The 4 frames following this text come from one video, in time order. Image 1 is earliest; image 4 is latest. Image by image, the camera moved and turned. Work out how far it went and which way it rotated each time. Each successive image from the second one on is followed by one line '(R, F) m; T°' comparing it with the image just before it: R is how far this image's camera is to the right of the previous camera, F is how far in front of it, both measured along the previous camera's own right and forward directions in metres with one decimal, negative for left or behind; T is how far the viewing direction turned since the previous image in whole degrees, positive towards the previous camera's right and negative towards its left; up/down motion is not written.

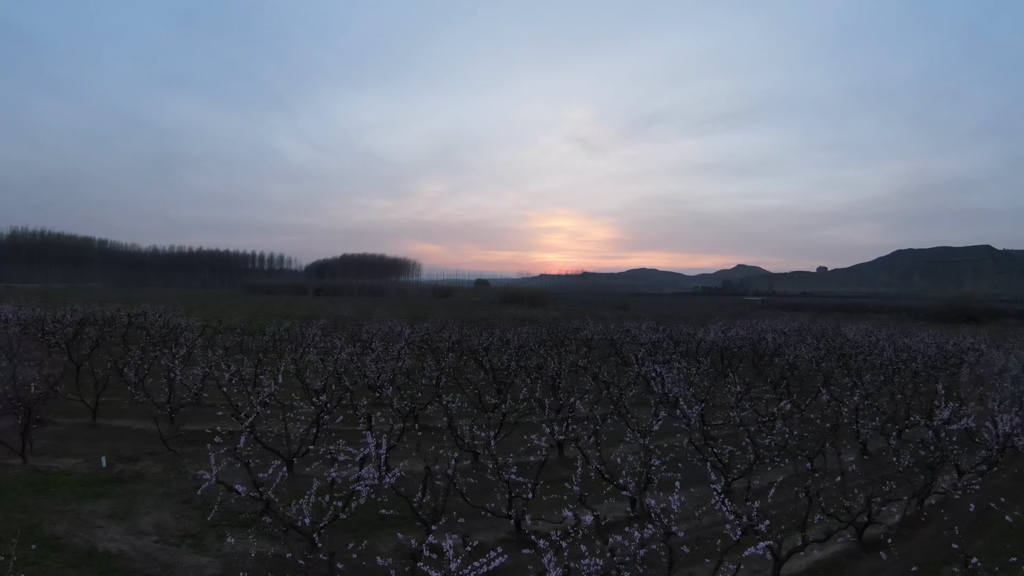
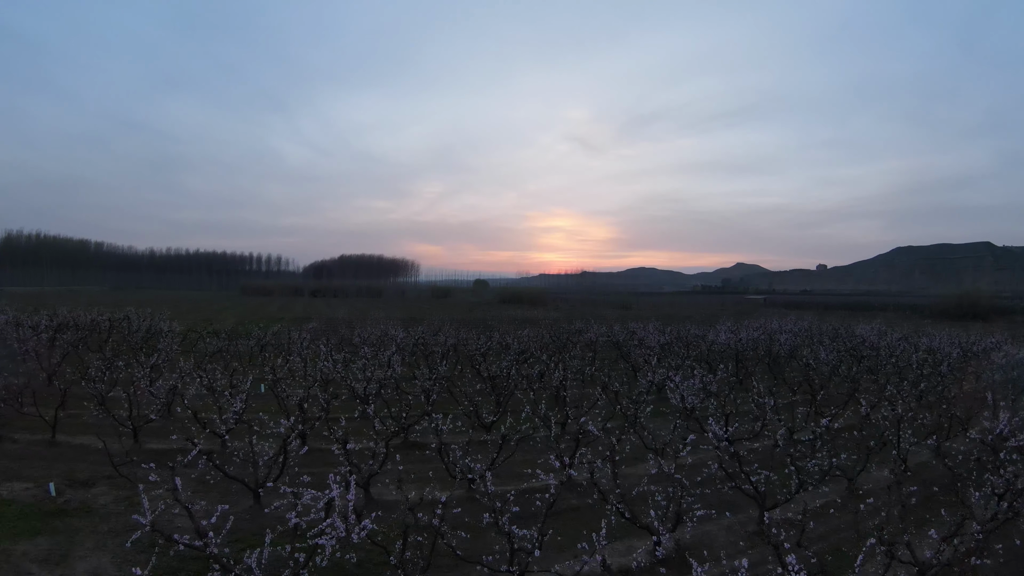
(-0.1, +2.3) m; 0°
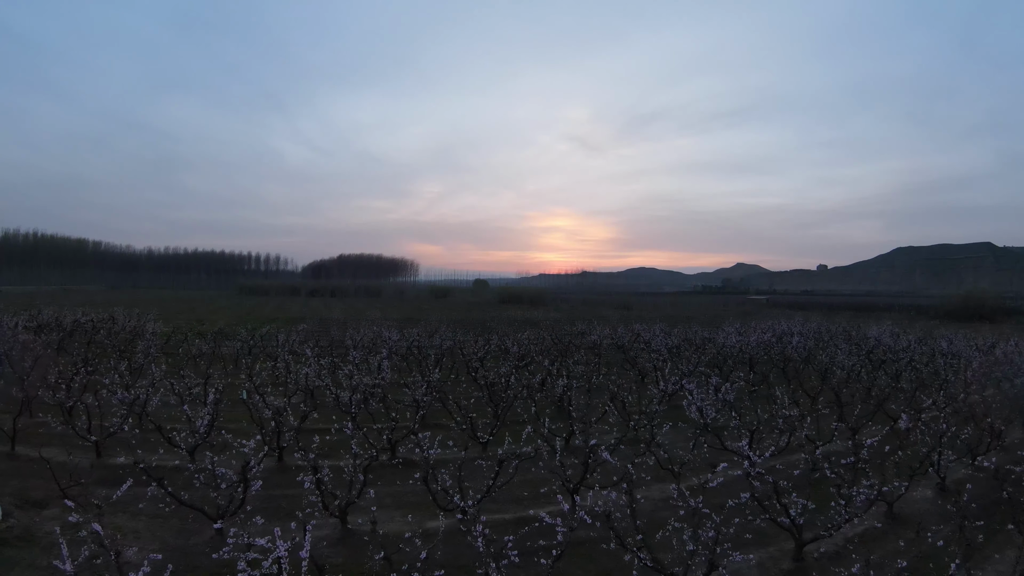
(0.0, +2.0) m; 0°
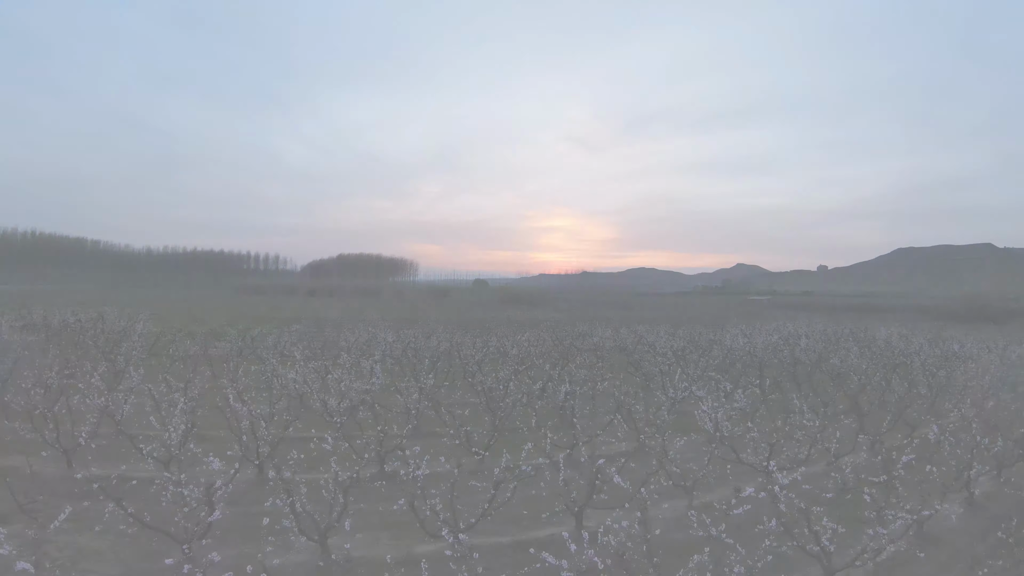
(0.0, +1.3) m; 0°
